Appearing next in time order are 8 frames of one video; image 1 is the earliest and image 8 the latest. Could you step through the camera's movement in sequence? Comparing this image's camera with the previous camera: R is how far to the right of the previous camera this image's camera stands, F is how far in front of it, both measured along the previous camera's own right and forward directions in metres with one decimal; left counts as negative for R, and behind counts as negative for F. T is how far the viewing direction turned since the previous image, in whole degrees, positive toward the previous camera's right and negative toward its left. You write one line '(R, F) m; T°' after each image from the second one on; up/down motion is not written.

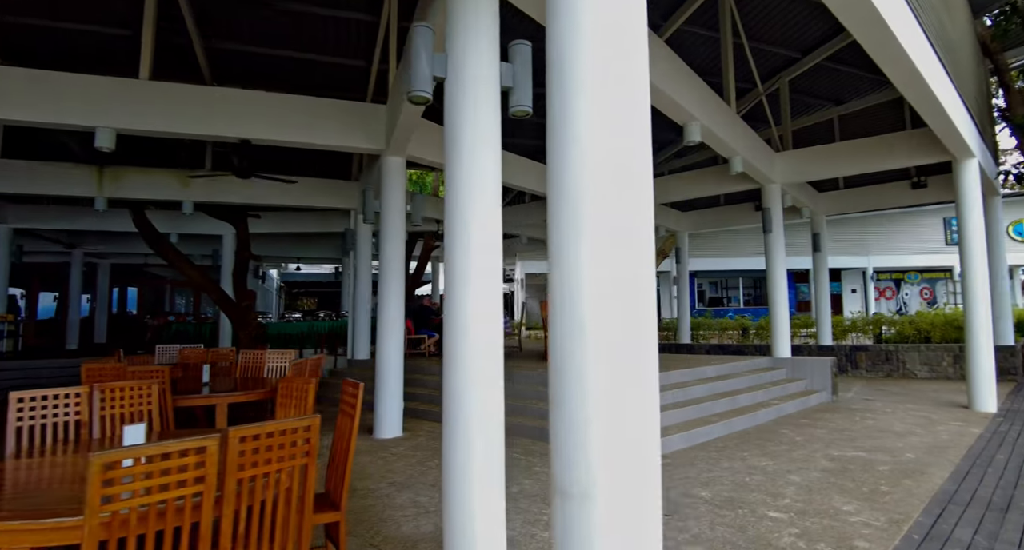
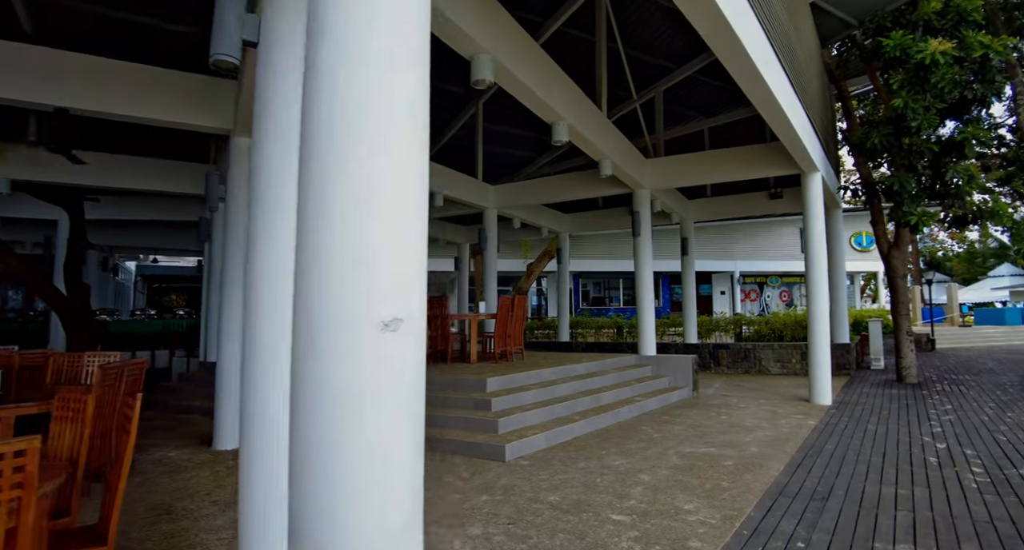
(+0.9, +0.2) m; +9°
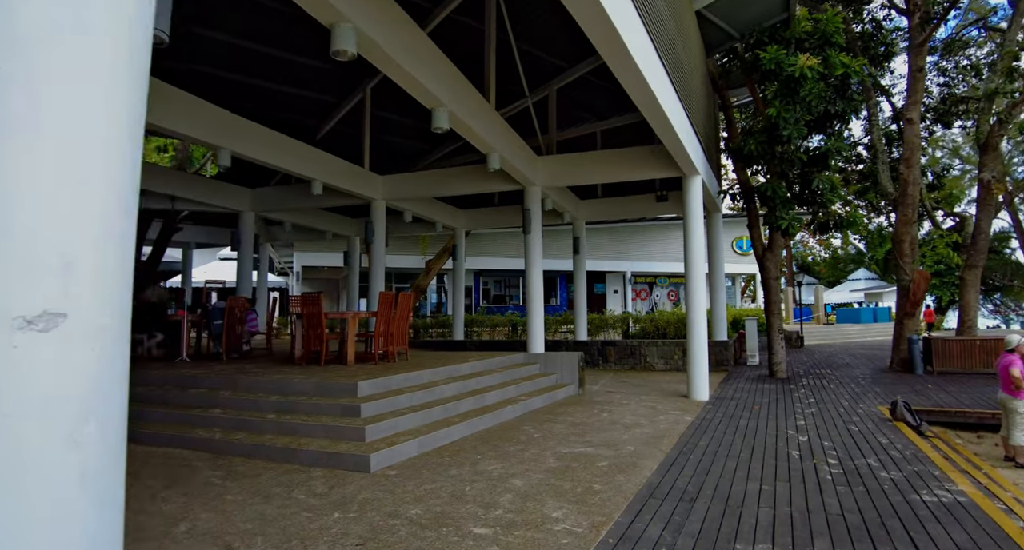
(+0.6, +0.5) m; +9°
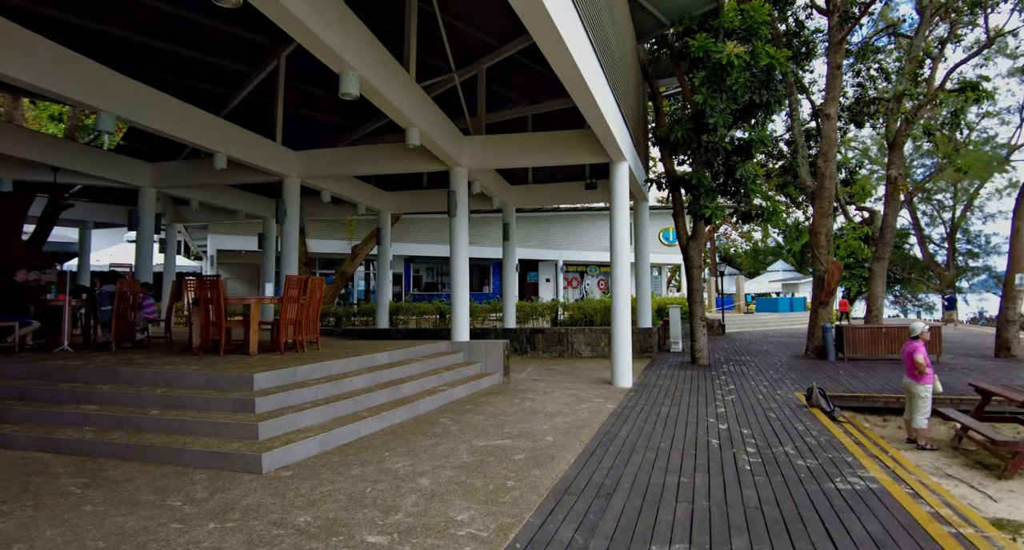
(+0.3, +0.5) m; +7°
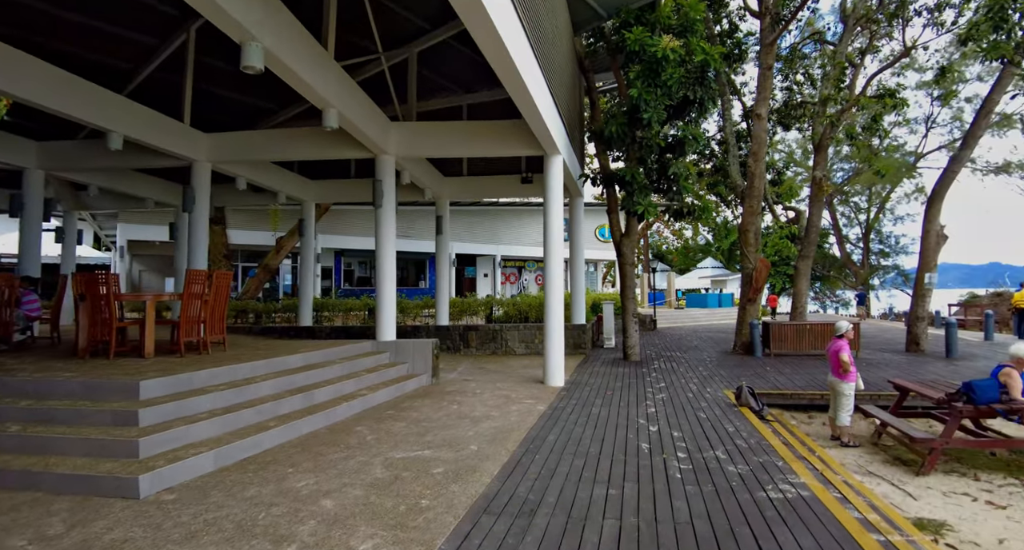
(+0.2, +0.4) m; +7°
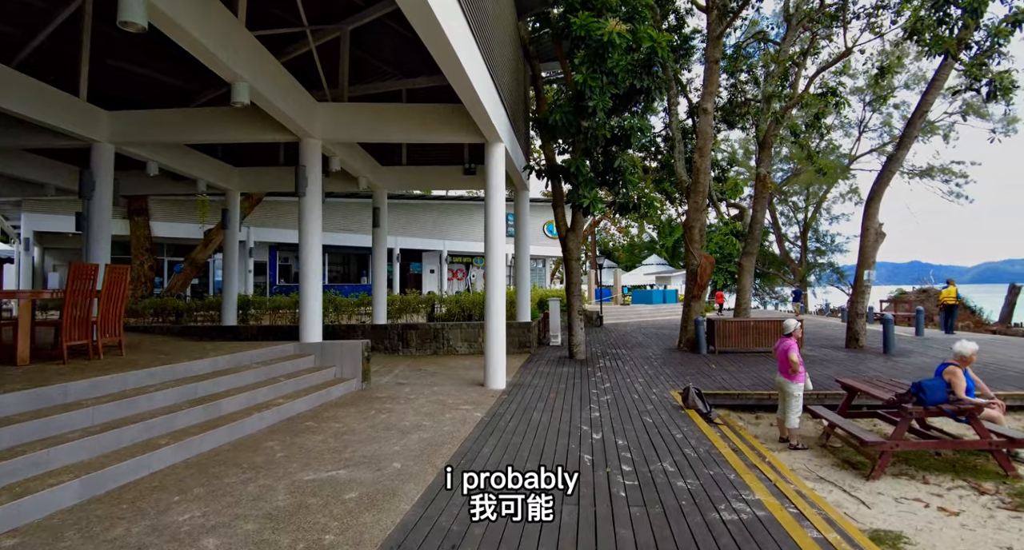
(+0.2, +0.5) m; +6°
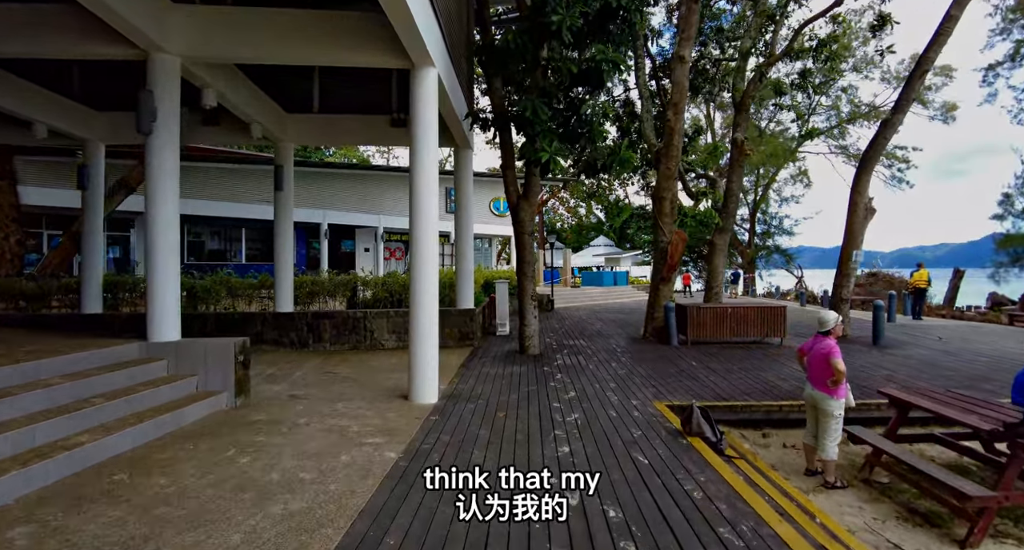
(+0.1, +1.8) m; +7°
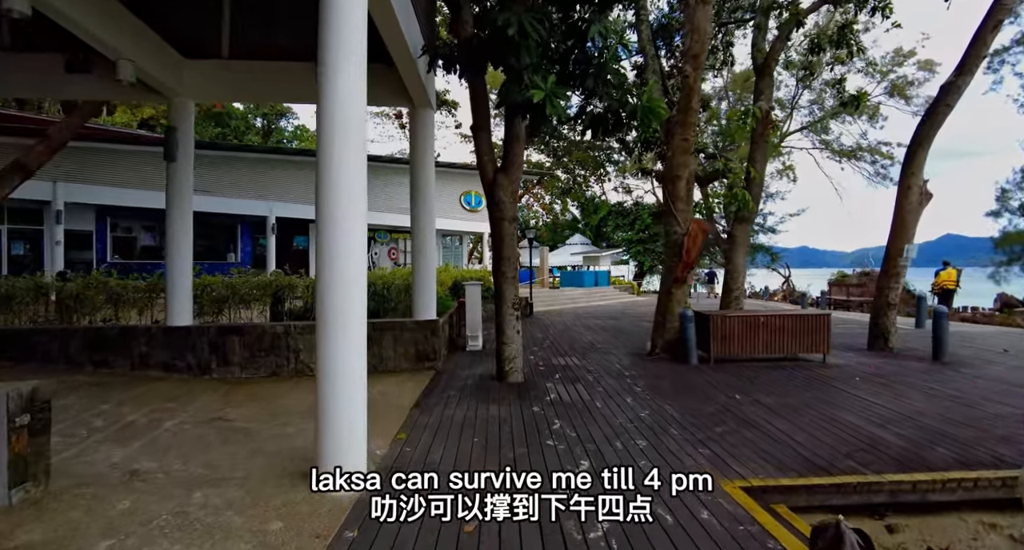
(0.0, +2.0) m; +4°
